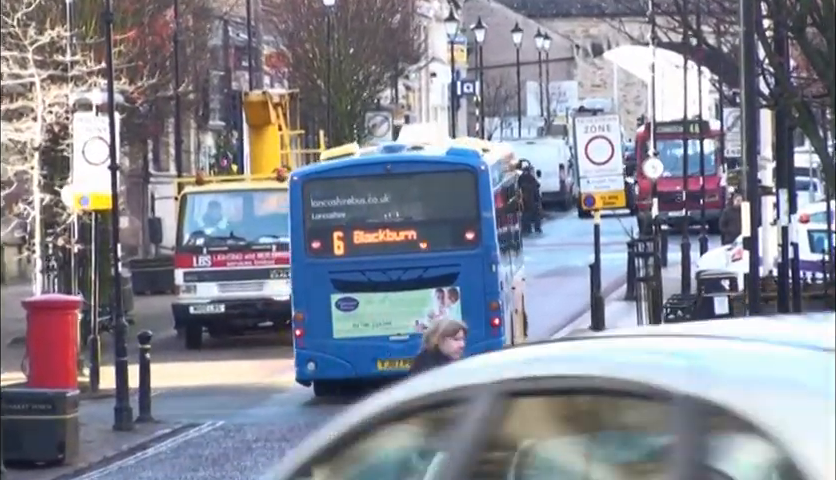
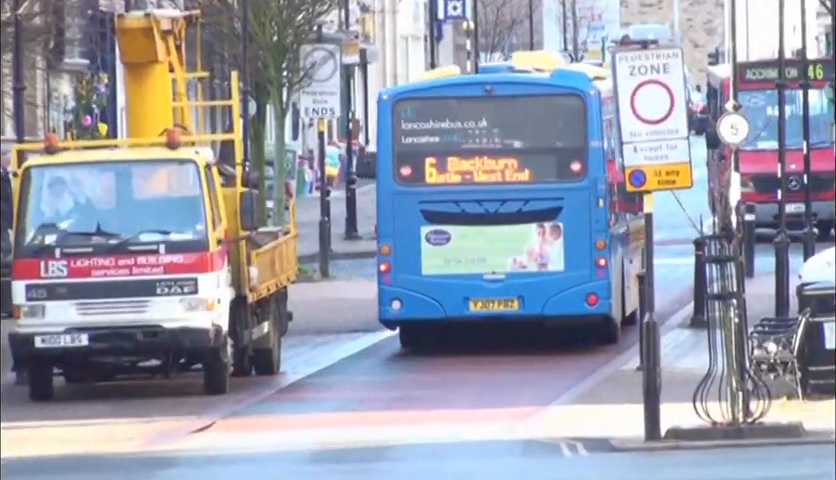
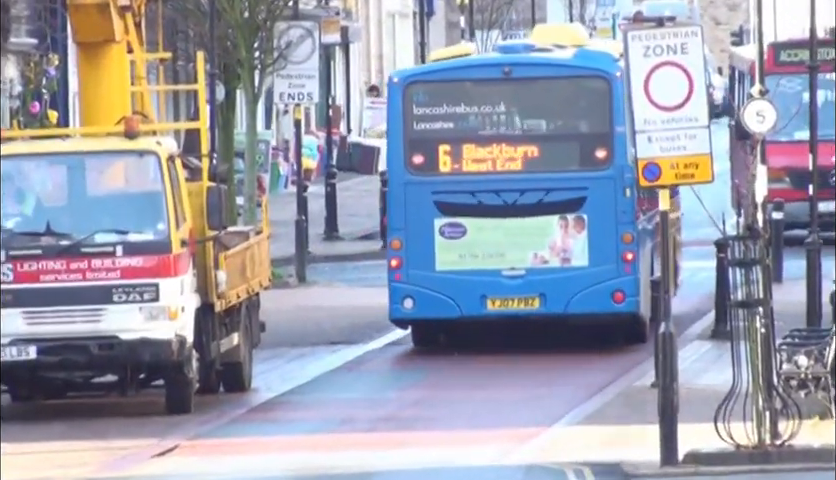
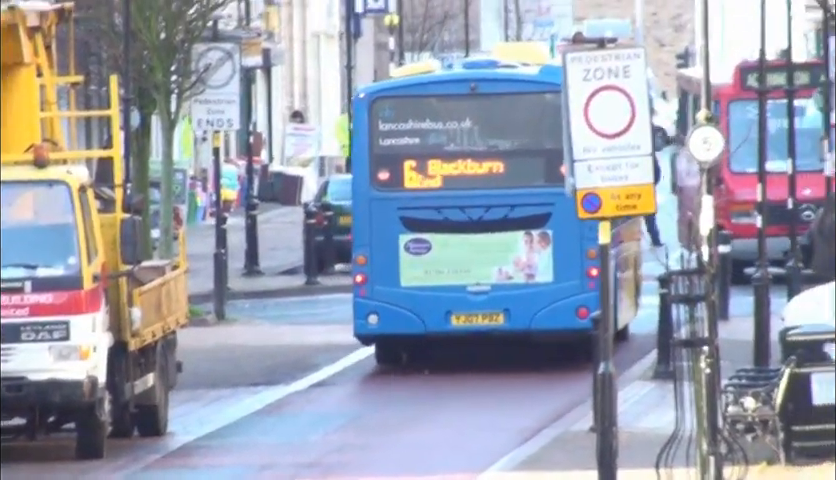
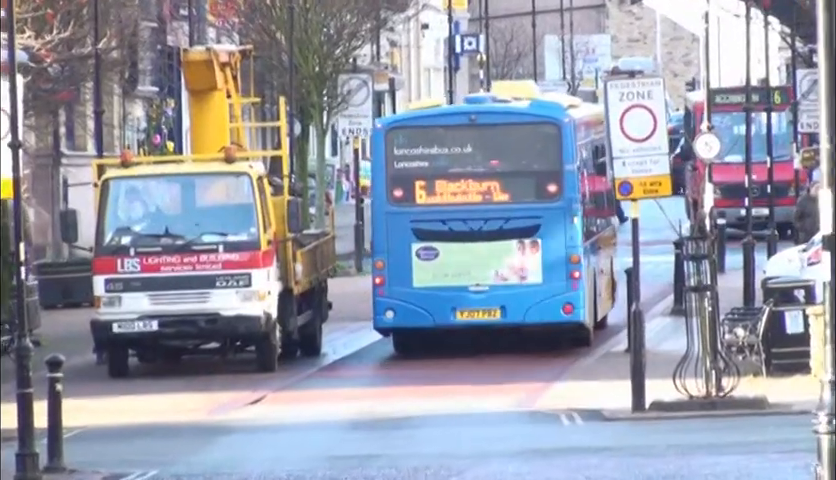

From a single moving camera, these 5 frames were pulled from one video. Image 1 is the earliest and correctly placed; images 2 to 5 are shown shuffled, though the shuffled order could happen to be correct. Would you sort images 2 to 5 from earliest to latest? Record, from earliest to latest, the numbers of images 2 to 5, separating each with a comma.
5, 2, 3, 4
